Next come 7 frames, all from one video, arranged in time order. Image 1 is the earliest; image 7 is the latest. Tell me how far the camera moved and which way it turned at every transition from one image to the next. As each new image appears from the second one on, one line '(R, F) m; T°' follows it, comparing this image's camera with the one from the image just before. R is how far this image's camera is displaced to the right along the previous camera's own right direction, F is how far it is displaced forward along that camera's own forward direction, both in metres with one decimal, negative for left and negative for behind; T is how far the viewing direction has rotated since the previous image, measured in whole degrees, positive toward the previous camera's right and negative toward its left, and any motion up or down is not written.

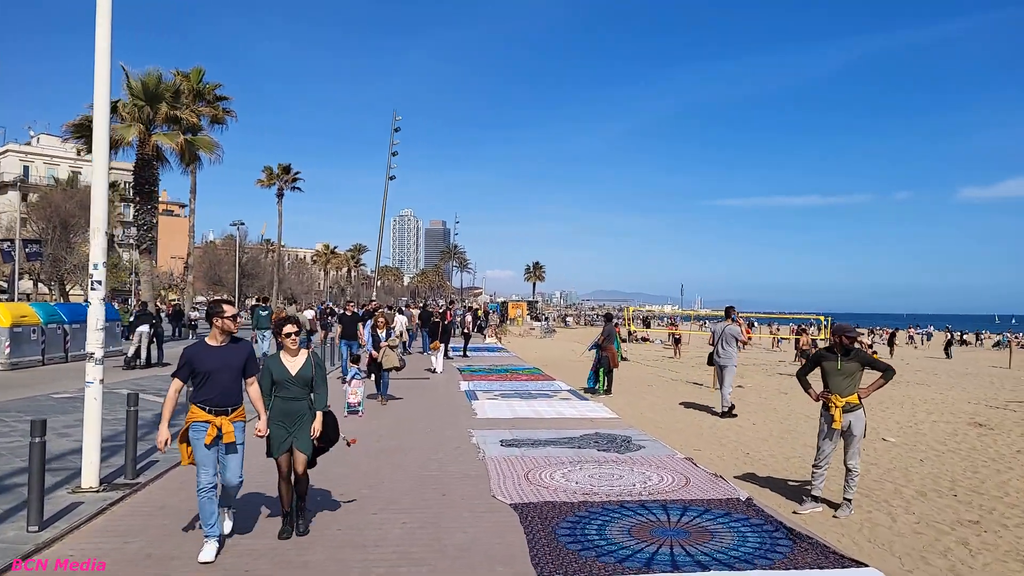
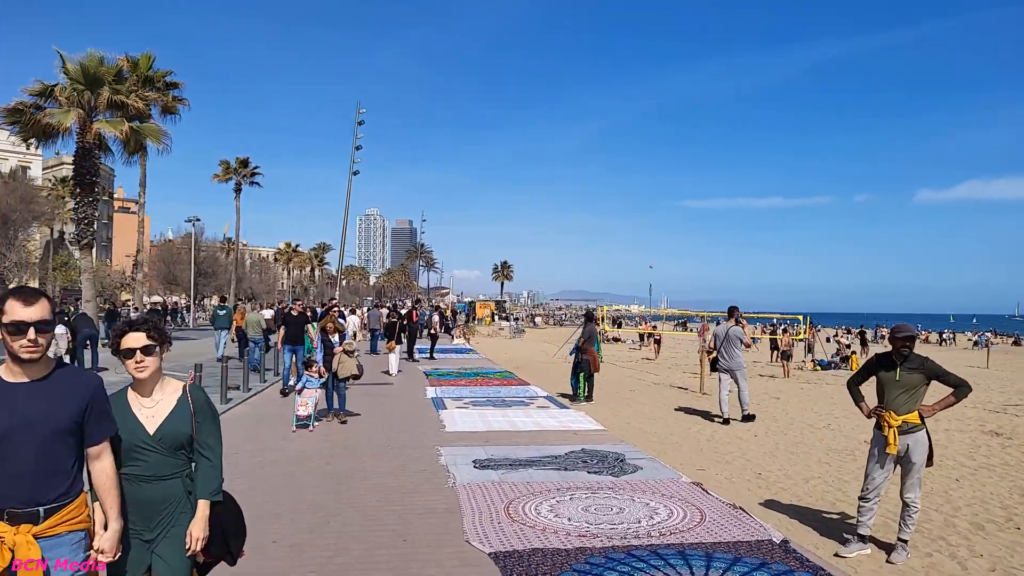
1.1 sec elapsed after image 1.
(-0.1, +1.4) m; +3°
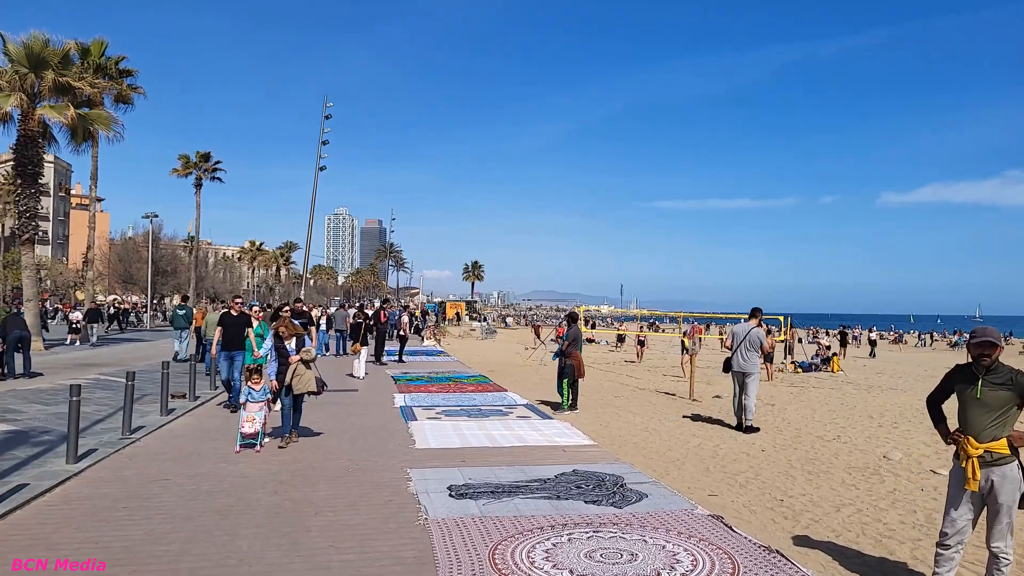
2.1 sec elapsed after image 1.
(-0.1, +1.3) m; +2°
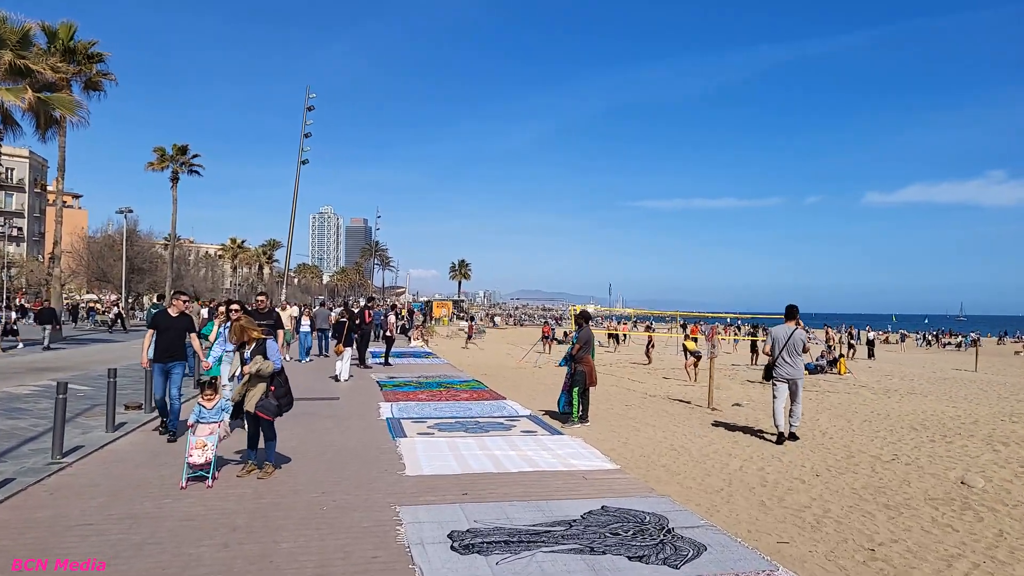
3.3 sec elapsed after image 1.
(-0.3, +1.6) m; +1°
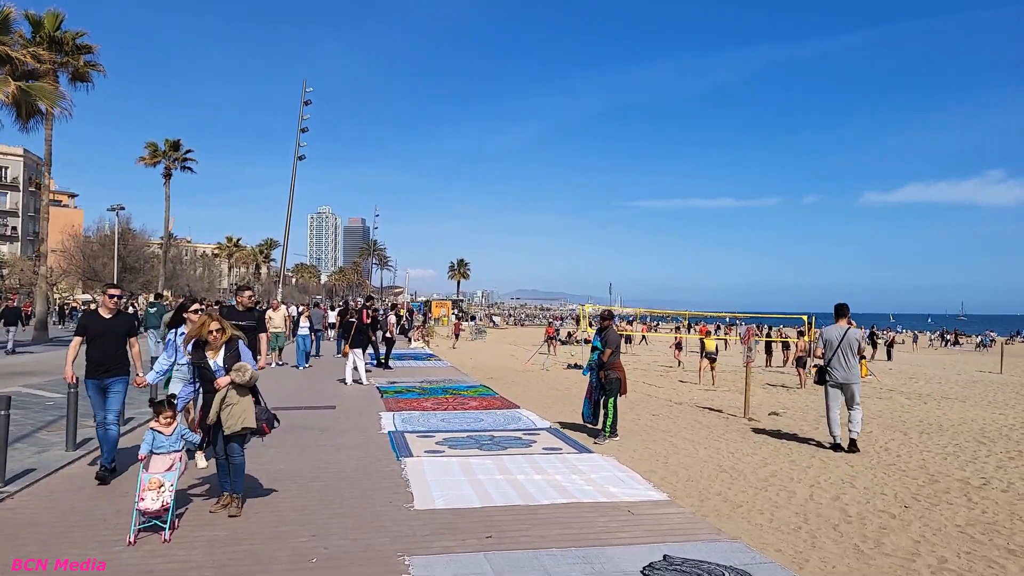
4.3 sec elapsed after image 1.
(-0.3, +1.4) m; 0°
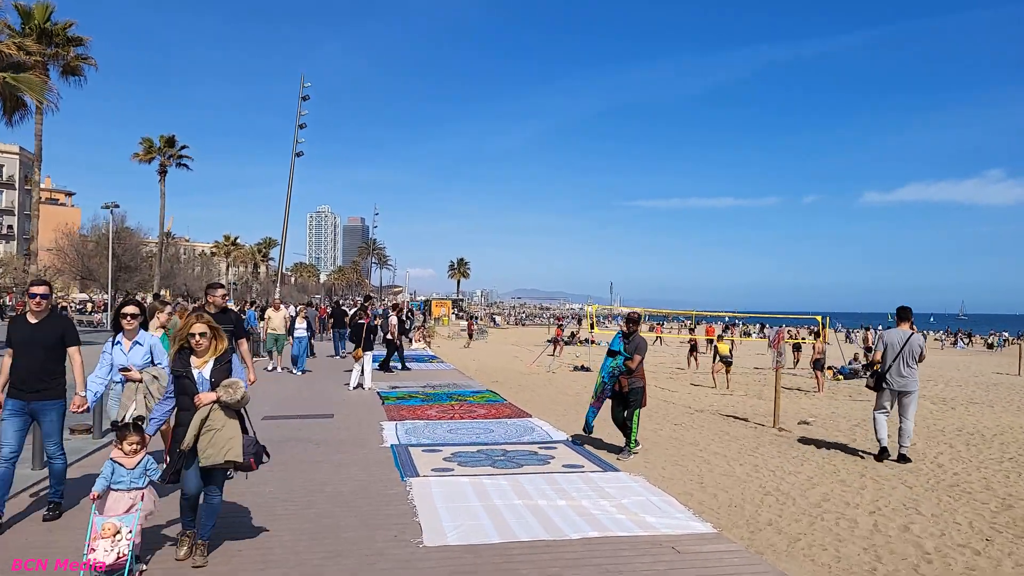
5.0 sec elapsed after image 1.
(-0.2, +0.9) m; 0°
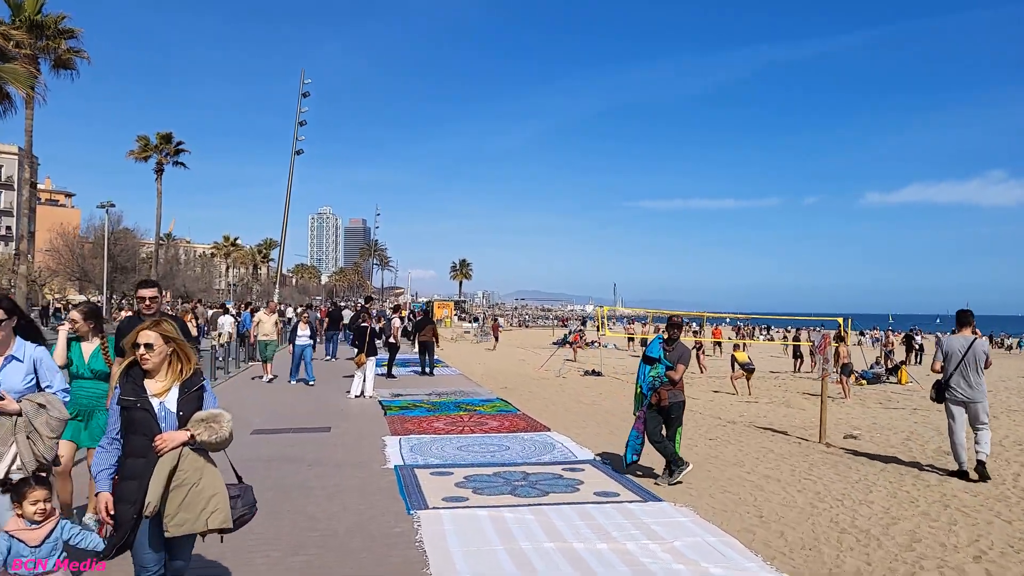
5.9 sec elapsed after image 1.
(-0.2, +1.2) m; 0°
